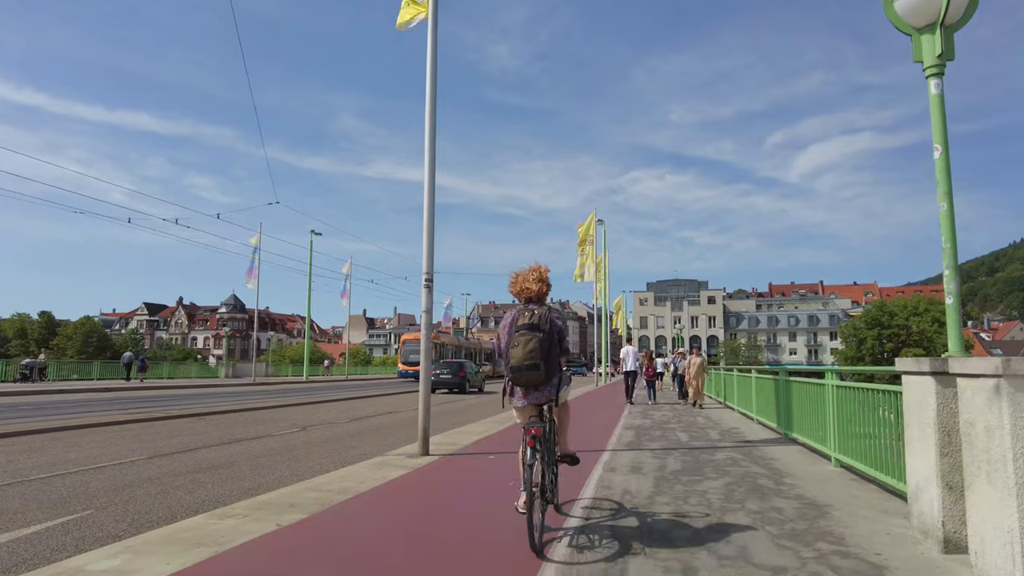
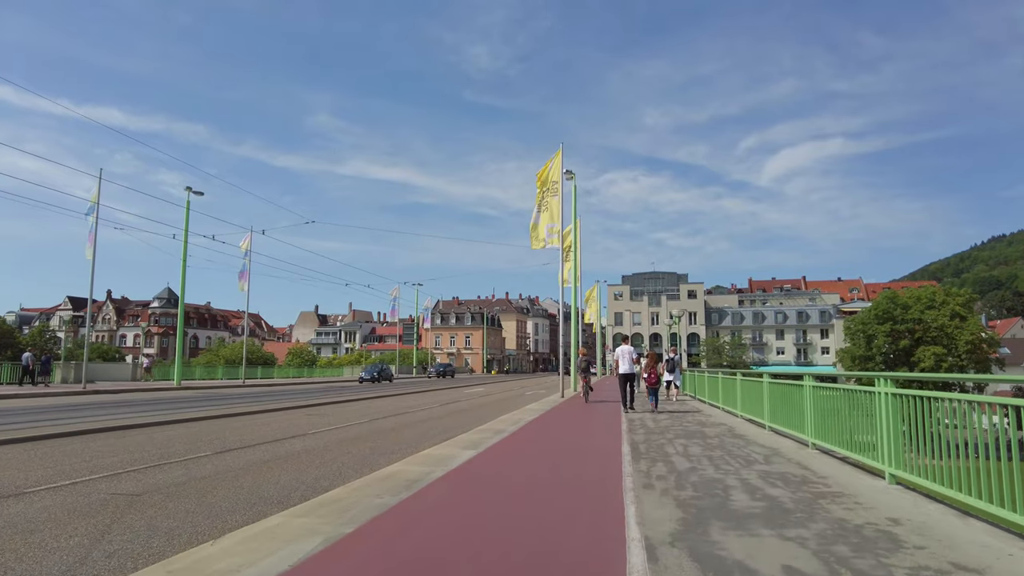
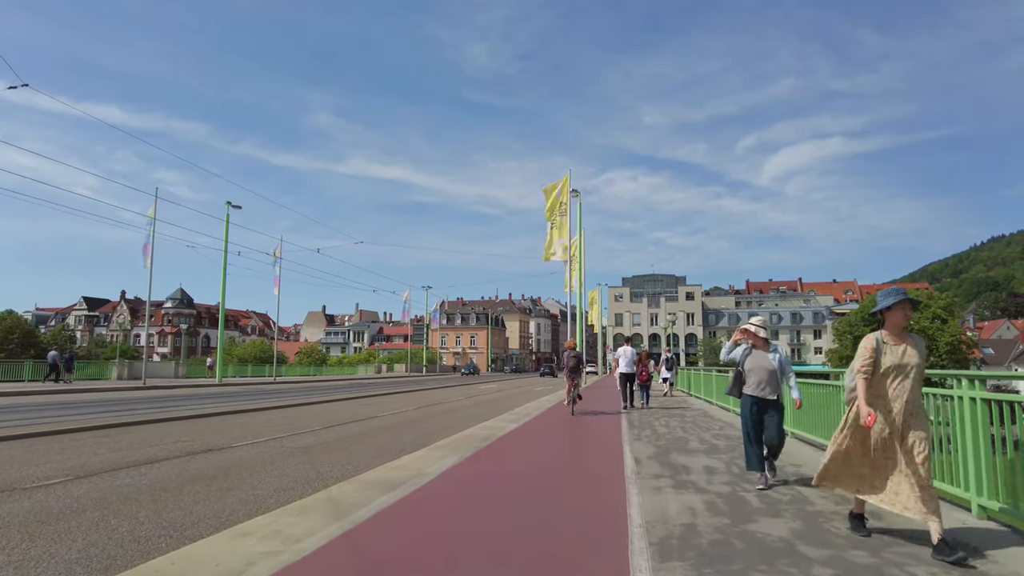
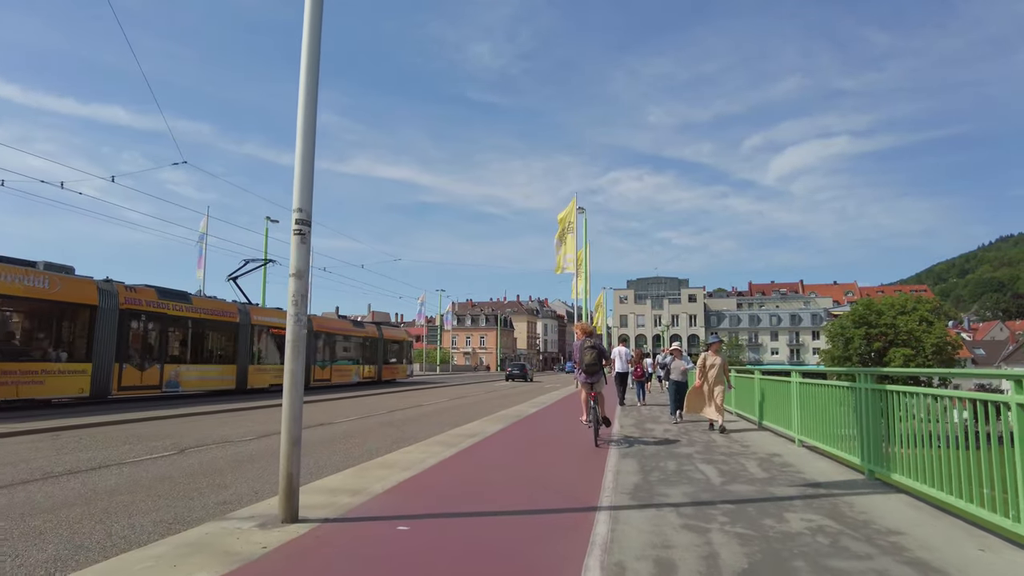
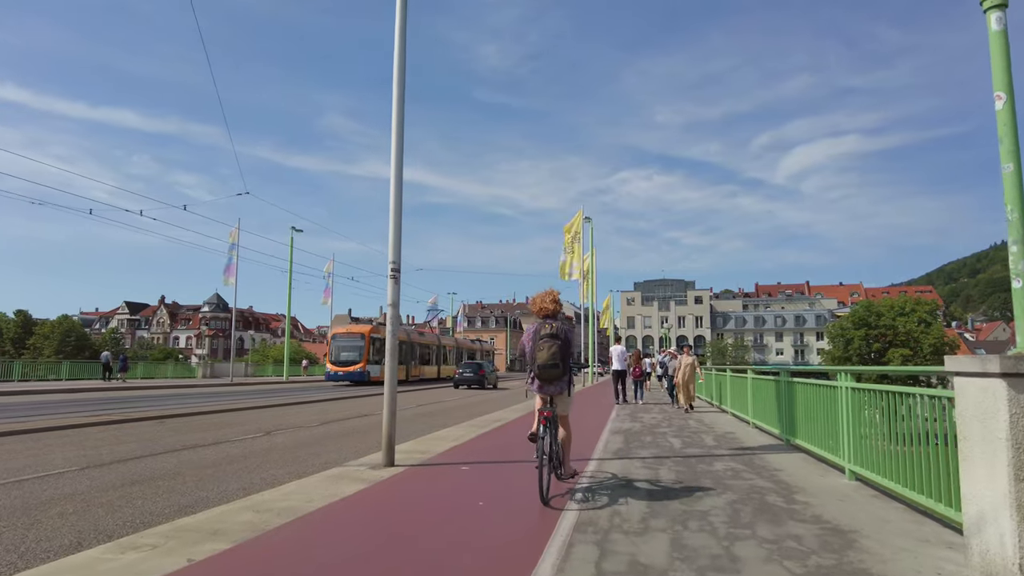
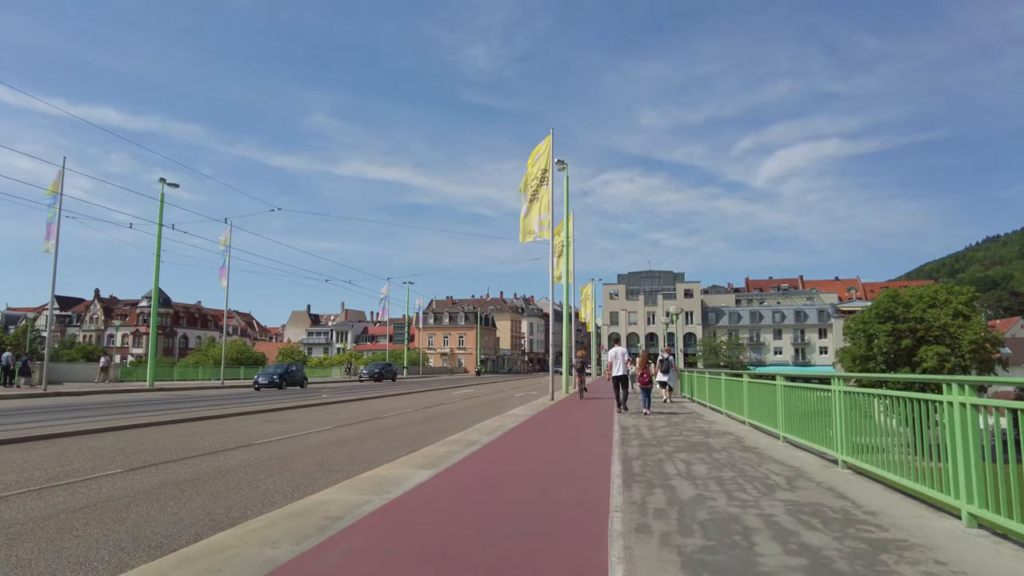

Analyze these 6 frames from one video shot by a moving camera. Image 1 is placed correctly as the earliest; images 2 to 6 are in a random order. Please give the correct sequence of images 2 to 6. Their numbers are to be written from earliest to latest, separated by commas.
5, 4, 3, 2, 6
